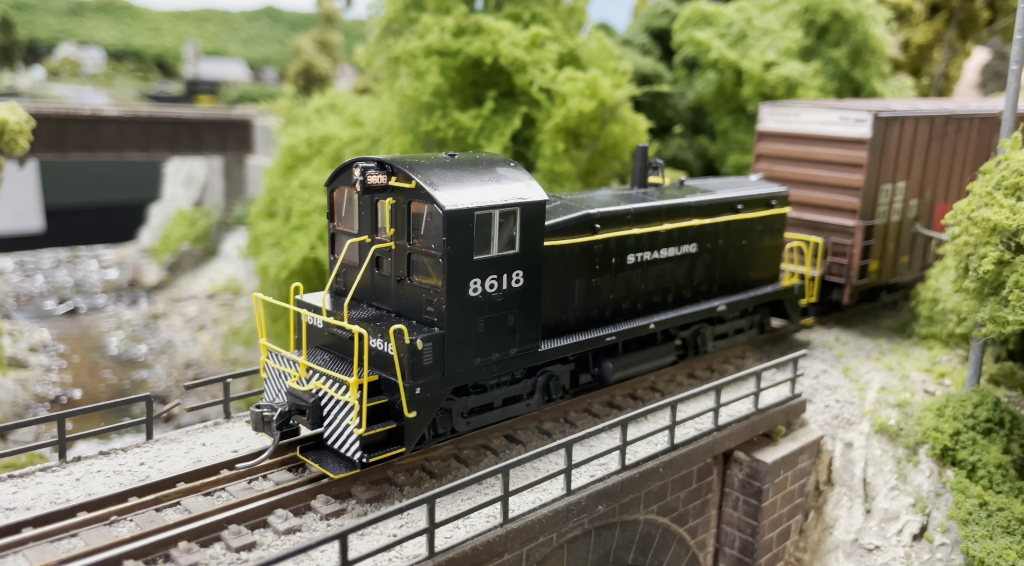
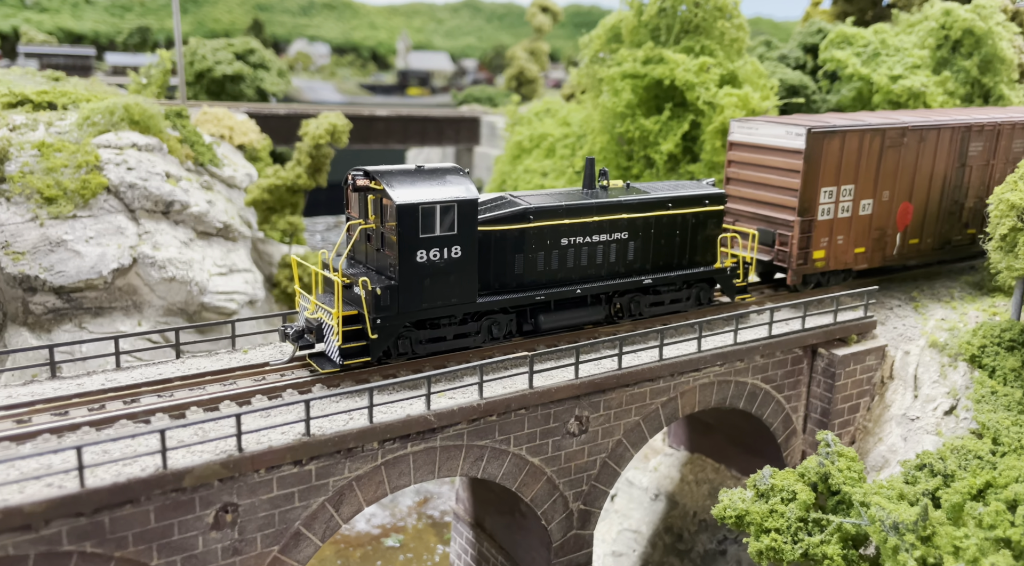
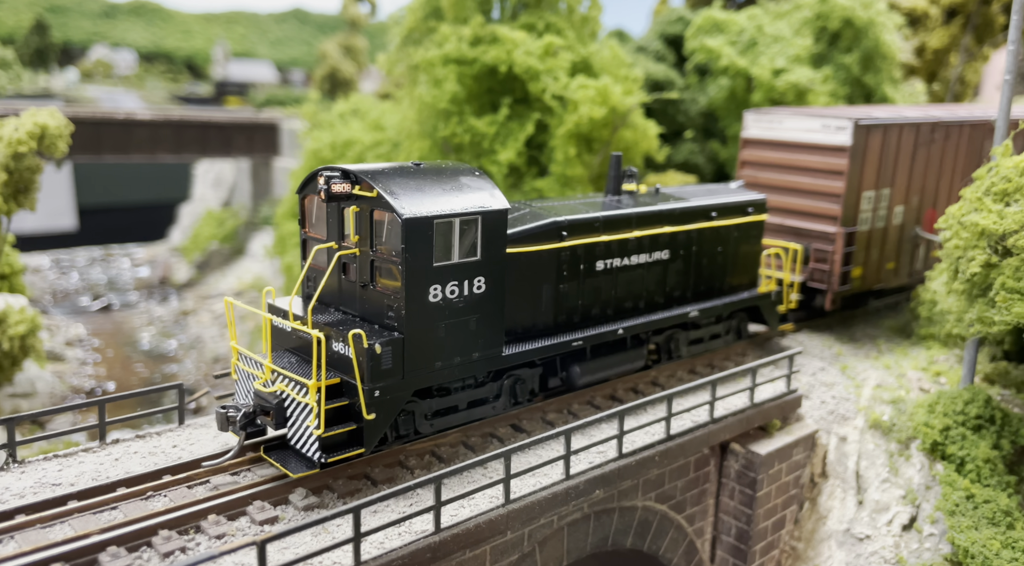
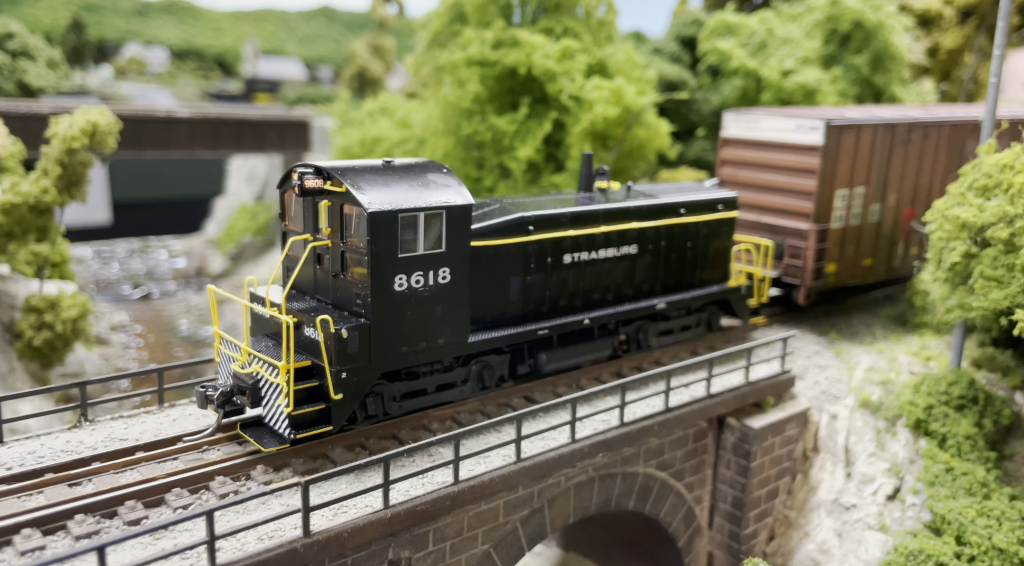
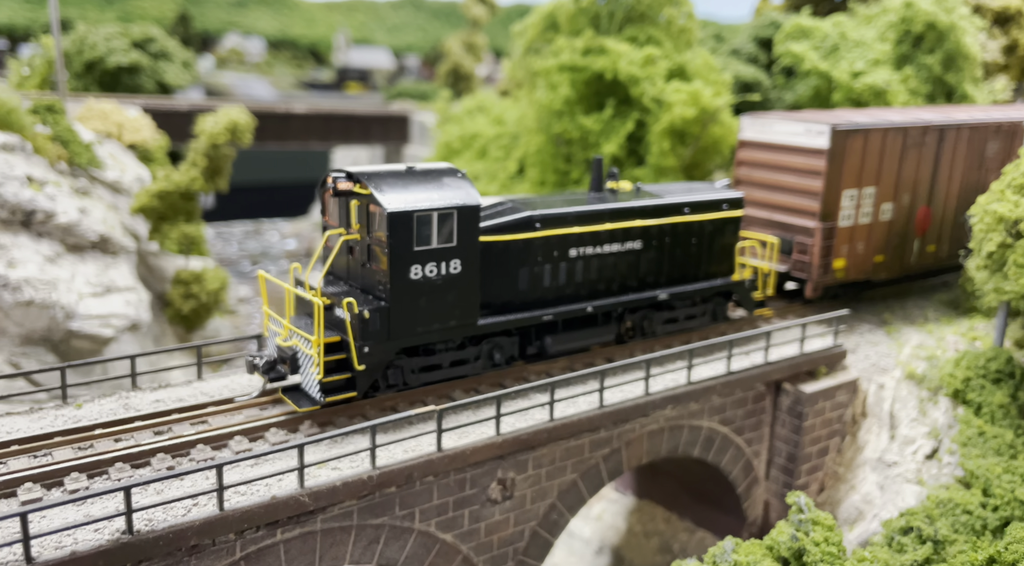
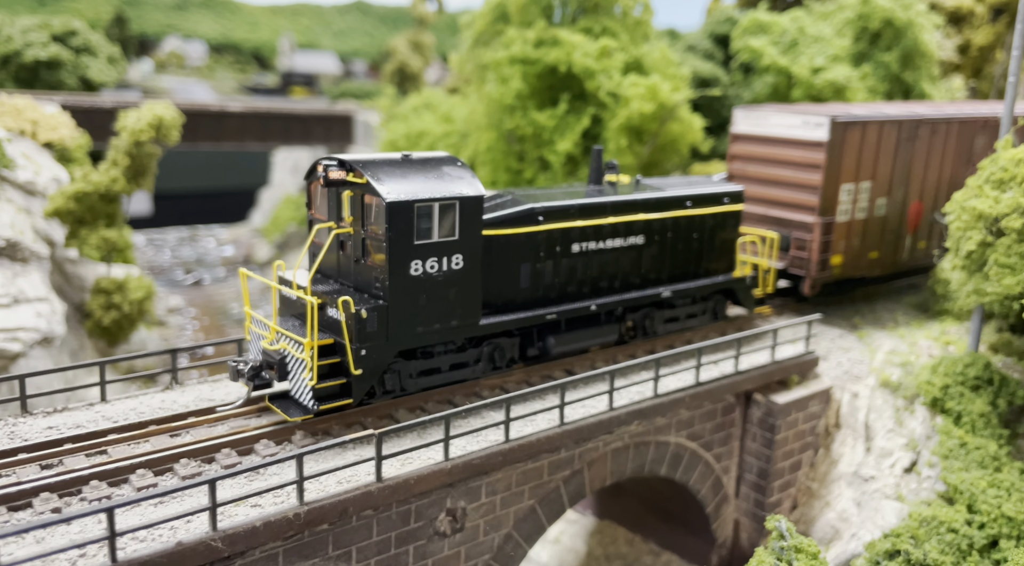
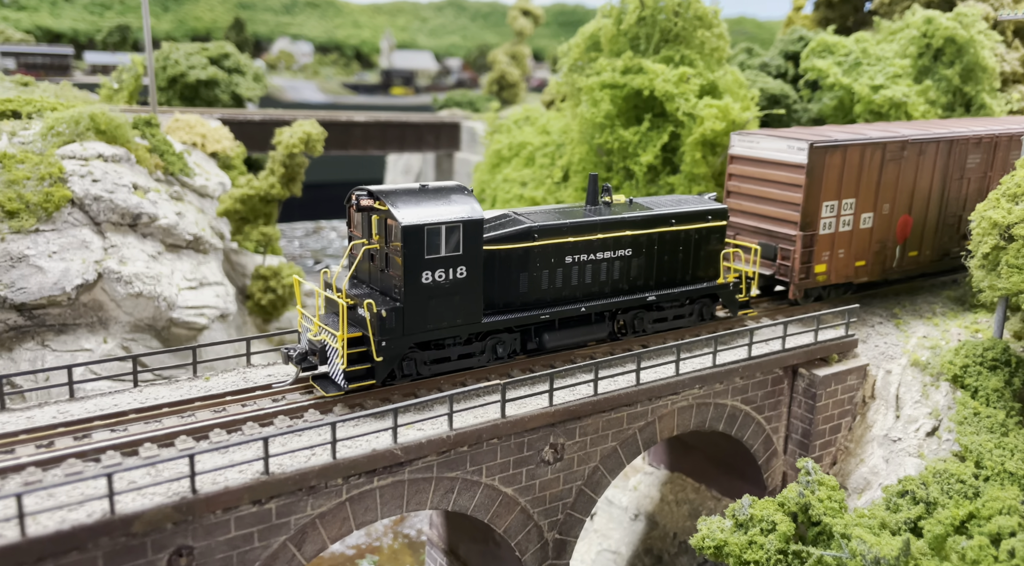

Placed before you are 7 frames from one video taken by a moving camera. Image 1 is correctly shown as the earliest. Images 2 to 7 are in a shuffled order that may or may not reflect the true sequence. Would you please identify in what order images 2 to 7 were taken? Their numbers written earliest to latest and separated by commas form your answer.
3, 4, 6, 5, 7, 2
